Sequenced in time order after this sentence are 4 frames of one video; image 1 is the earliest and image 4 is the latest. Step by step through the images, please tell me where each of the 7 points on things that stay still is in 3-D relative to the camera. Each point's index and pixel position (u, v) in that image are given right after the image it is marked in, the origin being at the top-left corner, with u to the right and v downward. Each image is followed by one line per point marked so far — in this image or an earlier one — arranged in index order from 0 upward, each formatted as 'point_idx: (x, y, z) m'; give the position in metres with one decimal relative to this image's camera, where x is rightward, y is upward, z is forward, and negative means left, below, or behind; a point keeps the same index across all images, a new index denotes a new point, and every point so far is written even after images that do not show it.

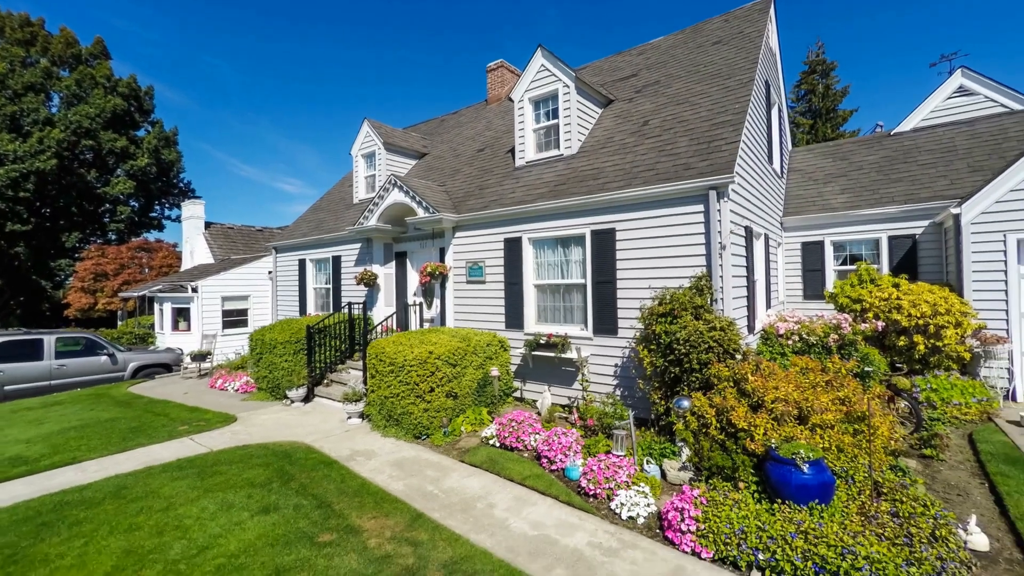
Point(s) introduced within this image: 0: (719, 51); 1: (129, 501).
0: (+4.3, +4.9, +9.2) m
1: (-4.3, -2.4, +4.9) m
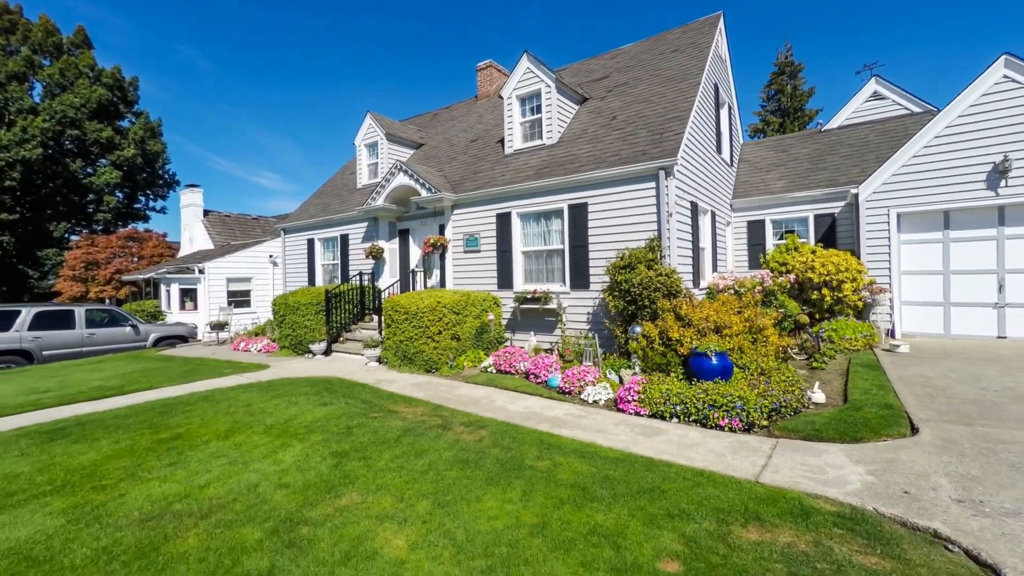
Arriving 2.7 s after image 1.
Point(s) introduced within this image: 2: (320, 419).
0: (+4.1, +5.7, +11.0) m
1: (-4.3, -1.7, +6.5) m
2: (-2.5, -1.7, +5.7) m
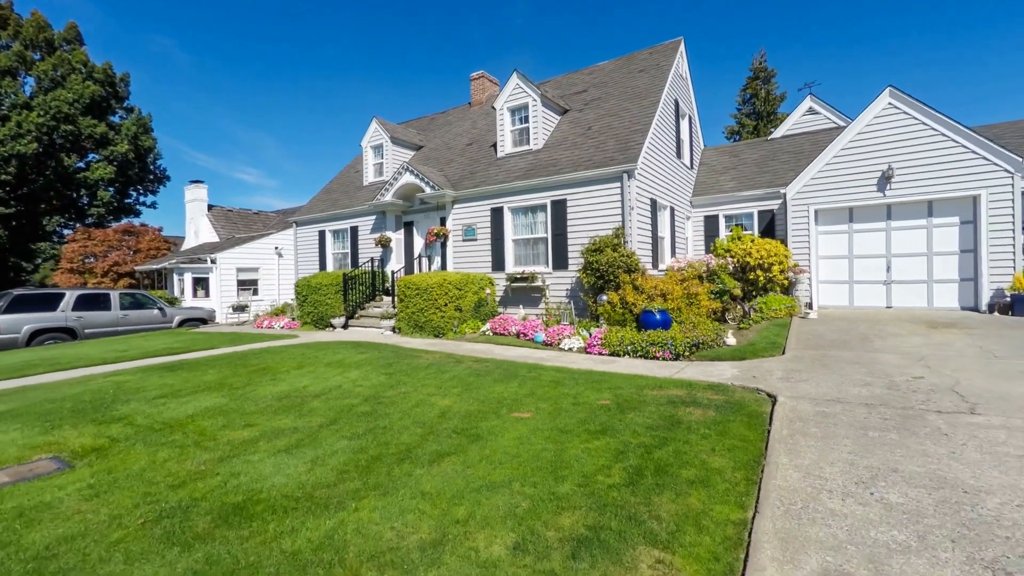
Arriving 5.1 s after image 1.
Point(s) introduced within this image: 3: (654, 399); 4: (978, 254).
0: (+3.8, +6.2, +13.1) m
1: (-4.4, -1.2, +8.3) m
2: (-2.5, -1.2, +7.6) m
3: (+1.5, -1.1, +4.6) m
4: (+10.0, +0.7, +9.5) m
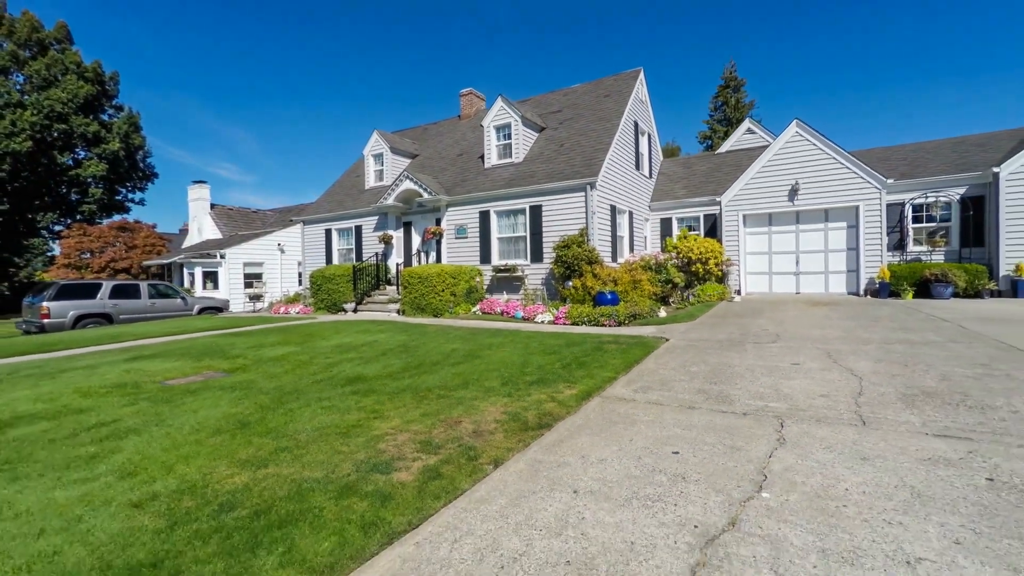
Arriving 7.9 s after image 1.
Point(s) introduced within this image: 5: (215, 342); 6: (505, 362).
0: (+3.3, +6.5, +15.5) m
1: (-4.8, -0.9, +10.5) m
2: (-2.9, -0.9, +9.8) m
3: (+1.3, -0.9, +7.0) m
4: (+9.6, +1.0, +12.2) m
5: (-5.3, -1.0, +7.9) m
6: (-0.1, -0.9, +5.6) m
